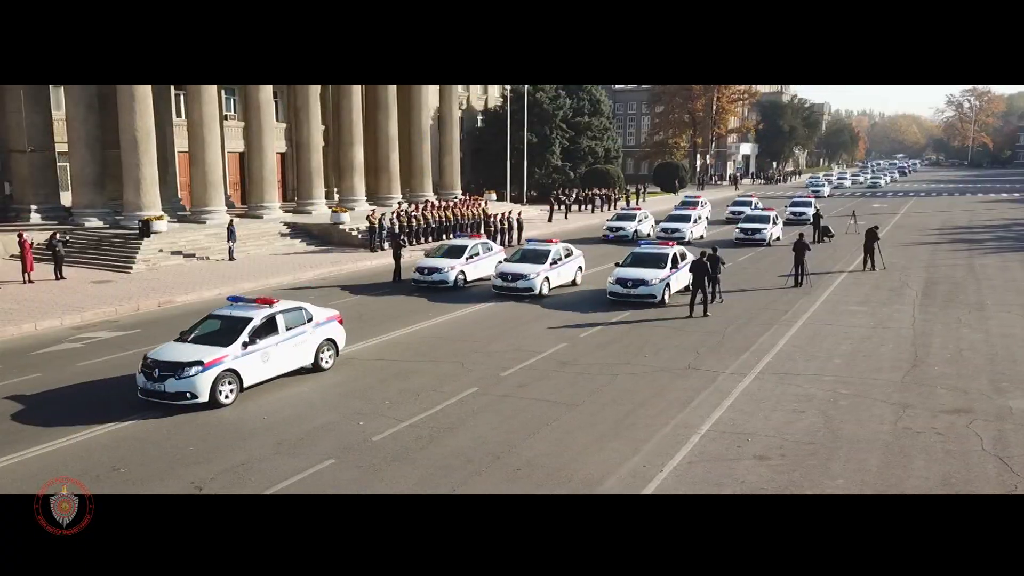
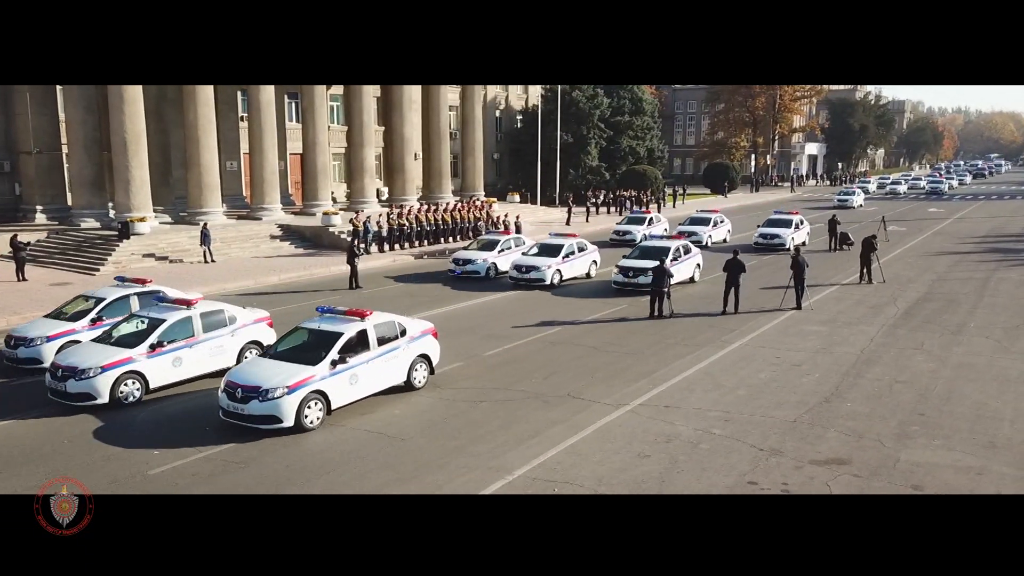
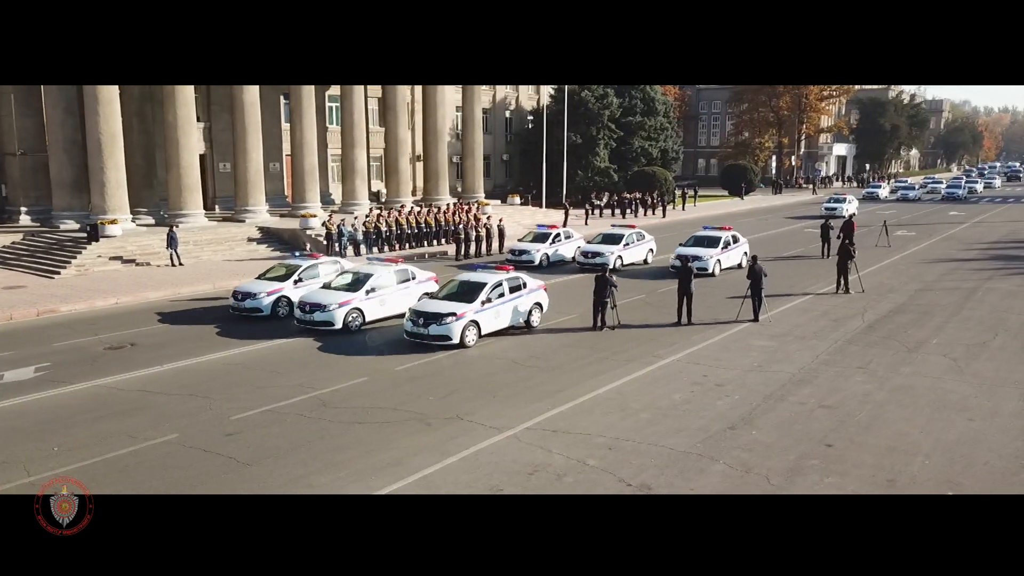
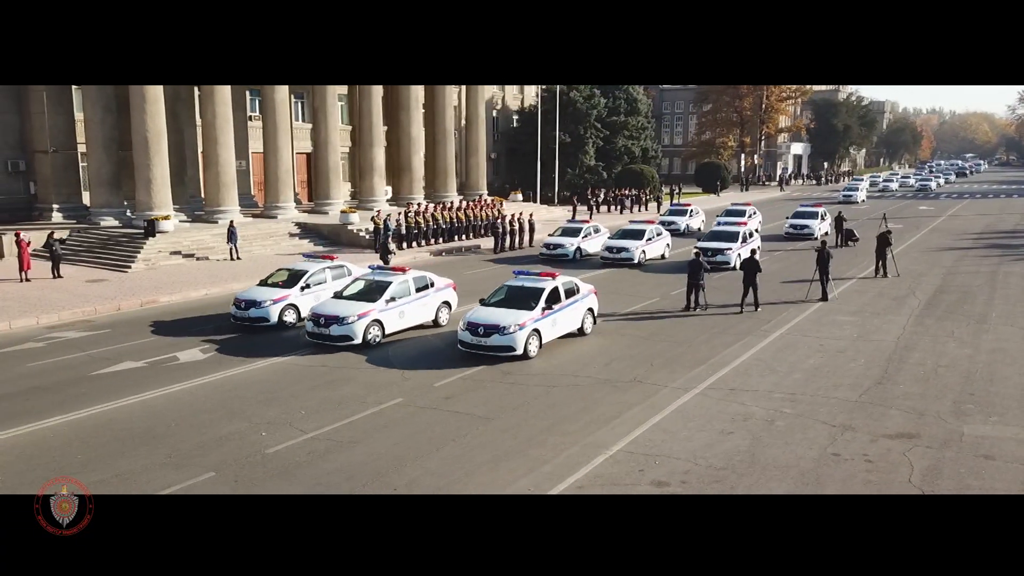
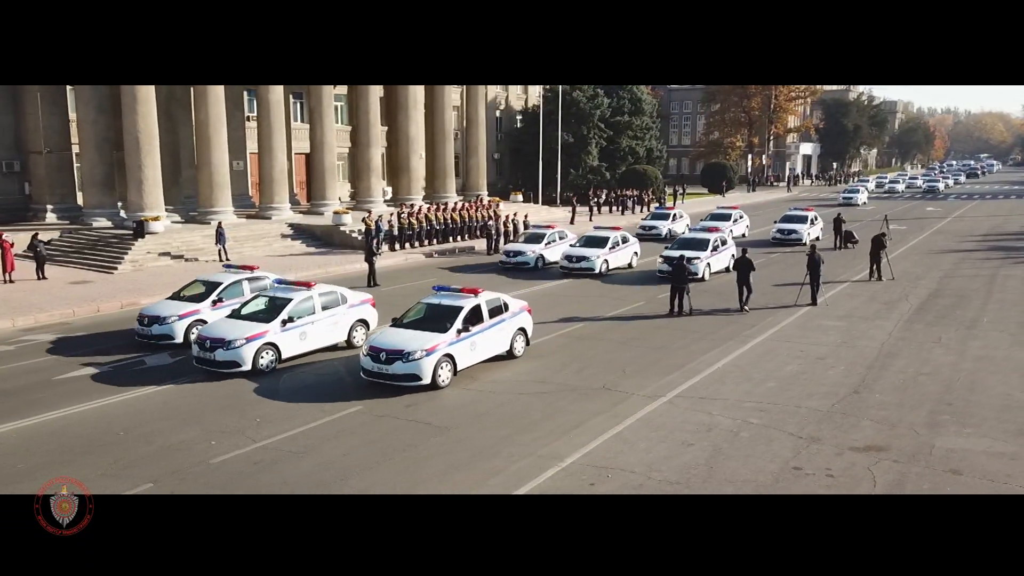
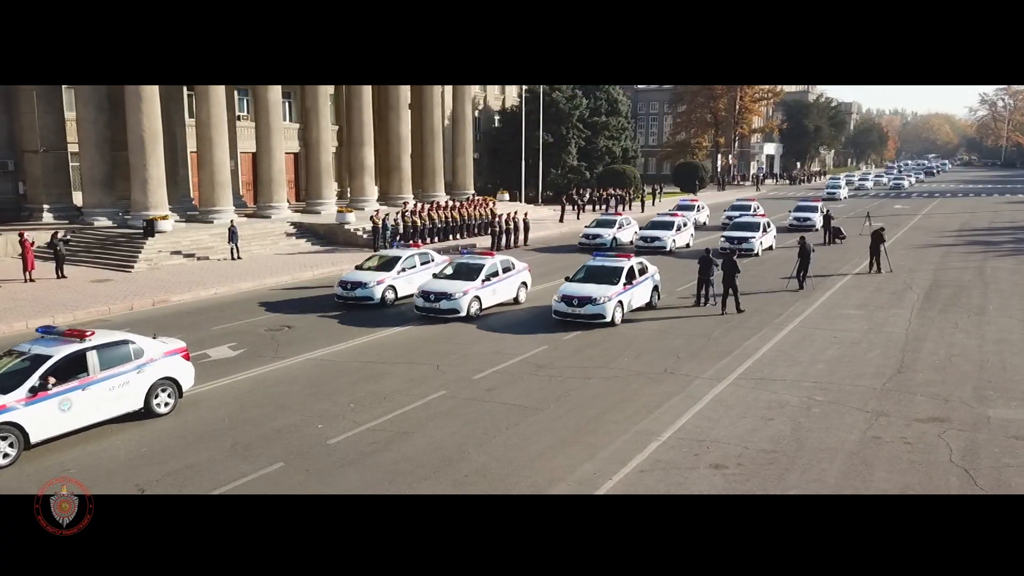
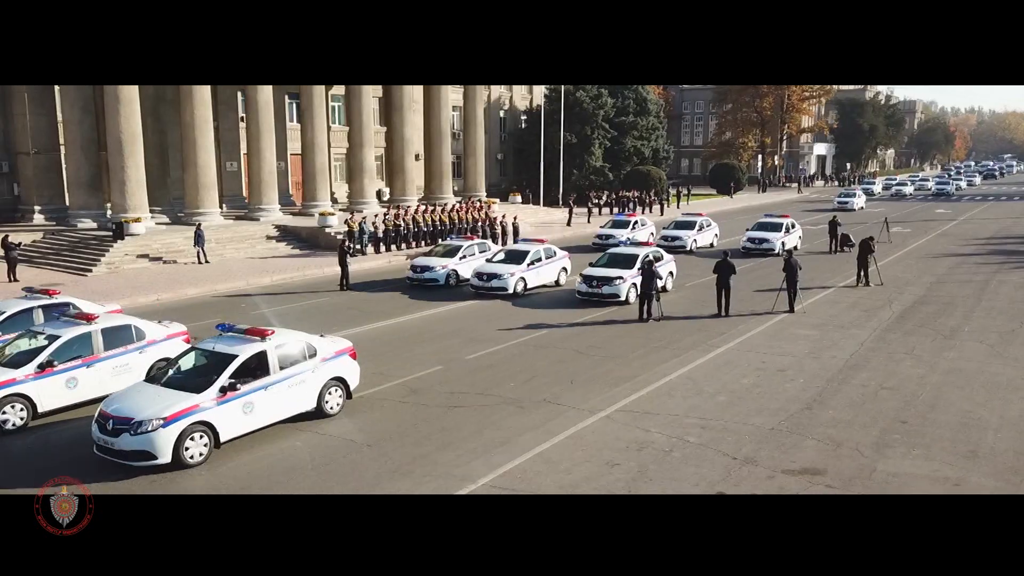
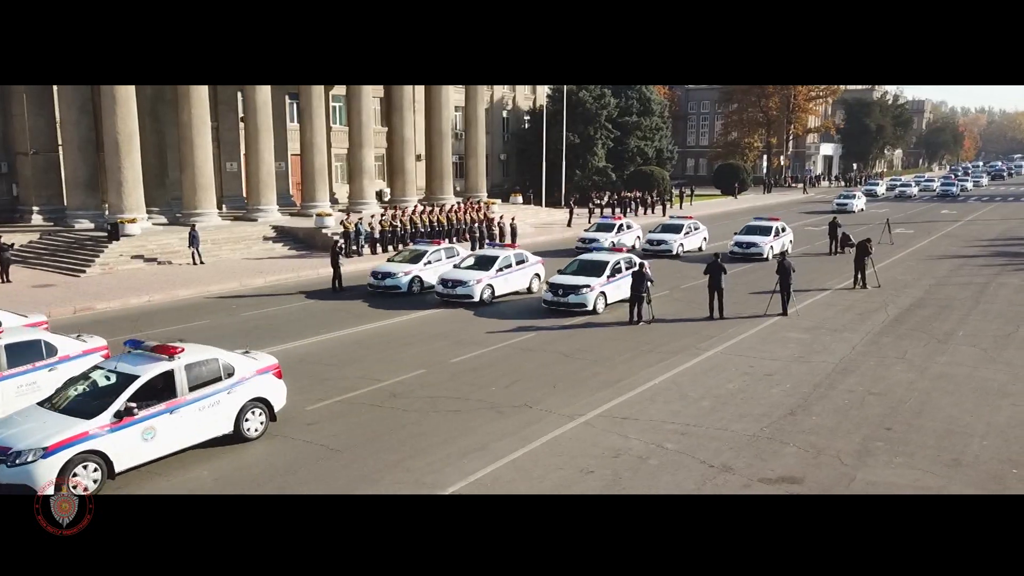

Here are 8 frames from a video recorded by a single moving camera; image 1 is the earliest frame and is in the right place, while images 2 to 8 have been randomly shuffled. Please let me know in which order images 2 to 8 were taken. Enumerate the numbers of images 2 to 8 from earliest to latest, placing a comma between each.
6, 4, 5, 2, 7, 8, 3
